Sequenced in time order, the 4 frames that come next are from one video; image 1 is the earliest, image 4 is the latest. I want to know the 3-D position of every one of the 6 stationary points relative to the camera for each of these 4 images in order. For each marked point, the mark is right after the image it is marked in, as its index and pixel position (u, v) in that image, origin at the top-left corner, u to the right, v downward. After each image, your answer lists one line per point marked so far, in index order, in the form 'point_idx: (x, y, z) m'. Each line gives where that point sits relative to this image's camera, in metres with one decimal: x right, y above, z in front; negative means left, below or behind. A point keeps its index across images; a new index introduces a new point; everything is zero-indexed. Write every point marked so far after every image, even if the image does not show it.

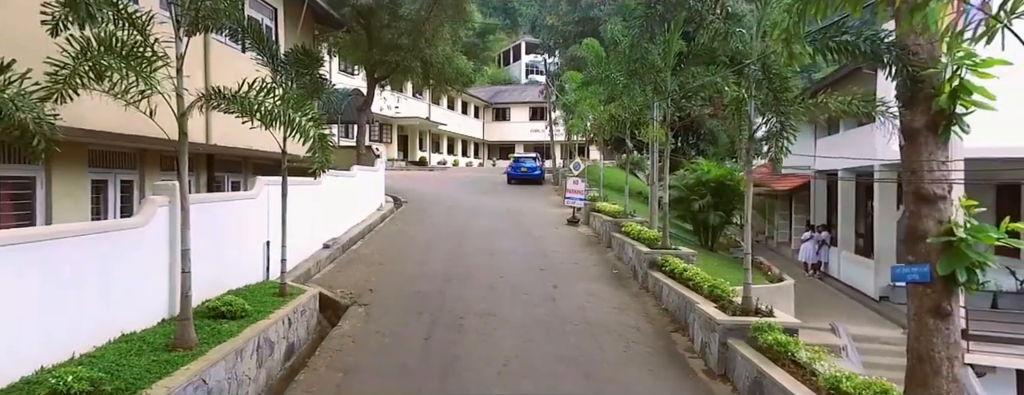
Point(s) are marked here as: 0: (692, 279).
0: (+2.4, -1.1, +7.7) m
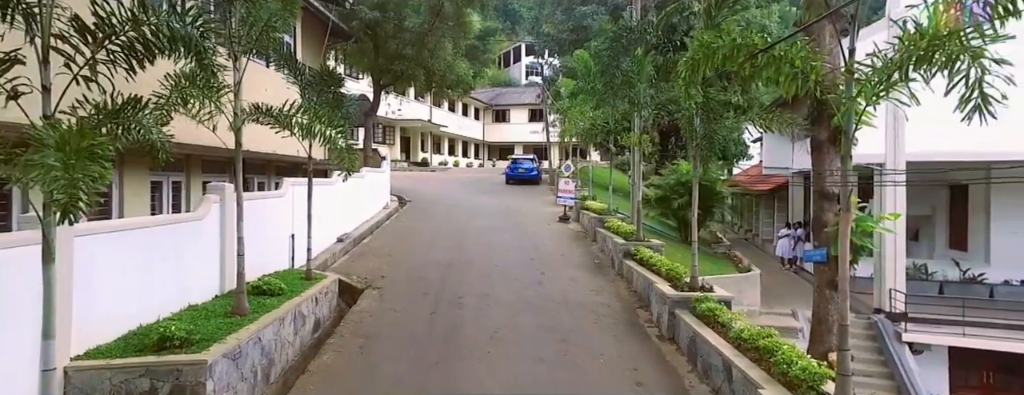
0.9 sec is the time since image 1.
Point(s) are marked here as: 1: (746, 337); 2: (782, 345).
0: (+2.2, -1.1, +9.2) m
1: (+2.3, -1.4, +5.7) m
2: (+2.4, -1.4, +5.3) m
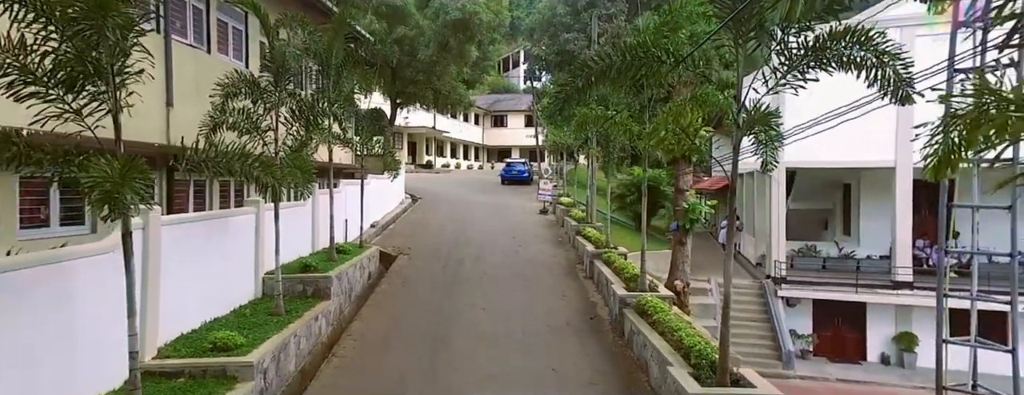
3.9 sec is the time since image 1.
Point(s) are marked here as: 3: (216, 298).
0: (+1.9, -0.9, +13.9) m
1: (+1.9, -1.2, +10.4) m
2: (+2.1, -1.2, +10.0) m
3: (-4.0, -1.4, +8.0) m
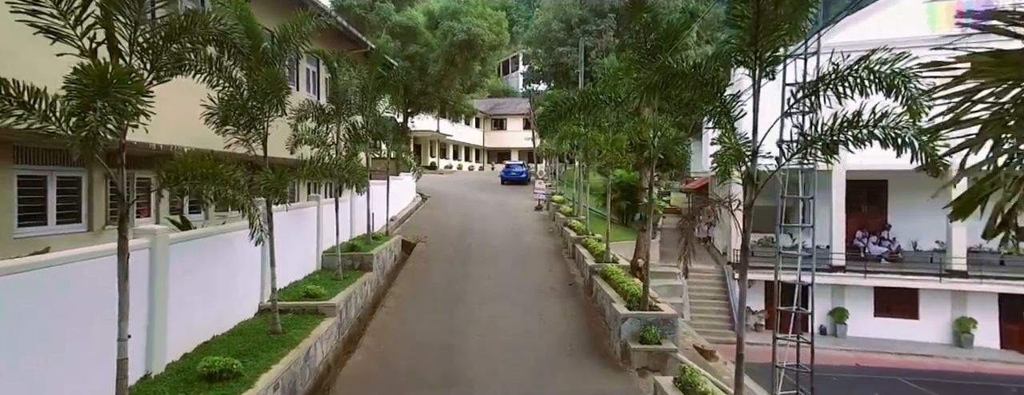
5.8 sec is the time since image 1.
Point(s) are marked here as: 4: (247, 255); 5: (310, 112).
0: (+1.8, -0.9, +16.9) m
1: (+1.9, -1.2, +13.4) m
2: (+2.0, -1.2, +13.0) m
3: (-4.0, -1.3, +11.0) m
4: (-3.8, -0.8, +8.5) m
5: (-3.9, +1.6, +11.3) m
